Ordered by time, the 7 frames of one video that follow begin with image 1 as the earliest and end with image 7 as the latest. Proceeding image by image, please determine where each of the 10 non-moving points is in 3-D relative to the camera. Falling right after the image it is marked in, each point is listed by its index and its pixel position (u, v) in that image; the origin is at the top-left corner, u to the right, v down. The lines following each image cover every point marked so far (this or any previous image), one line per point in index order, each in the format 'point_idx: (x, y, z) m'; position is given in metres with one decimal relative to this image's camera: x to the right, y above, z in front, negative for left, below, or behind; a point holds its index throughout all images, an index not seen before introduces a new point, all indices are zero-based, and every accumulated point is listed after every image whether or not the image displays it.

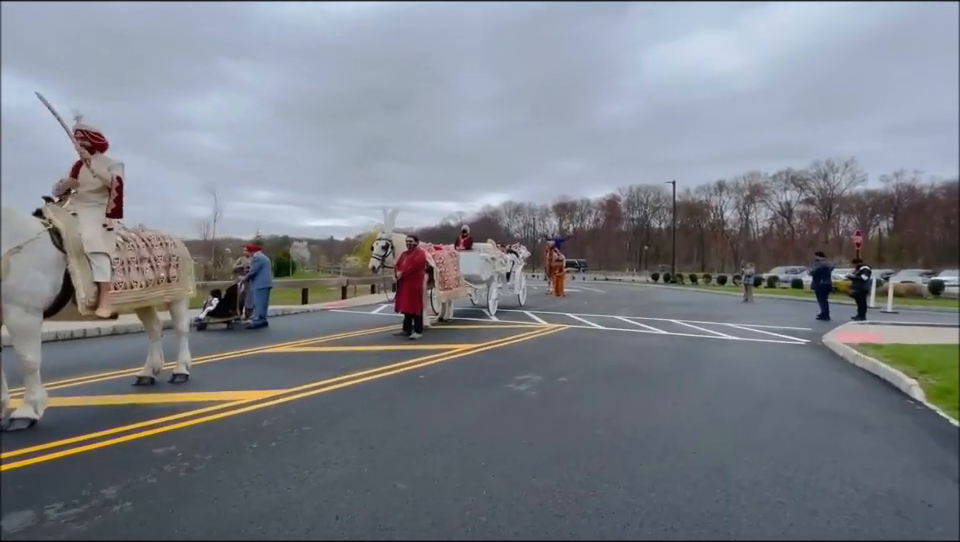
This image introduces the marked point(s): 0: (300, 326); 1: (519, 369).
0: (-5.8, -1.8, +14.2) m
1: (+0.7, -1.7, +7.6) m
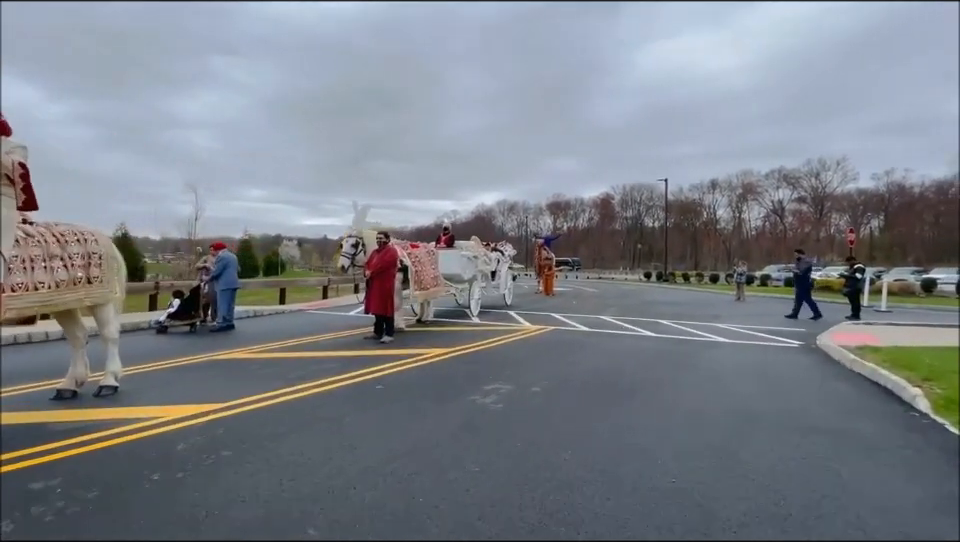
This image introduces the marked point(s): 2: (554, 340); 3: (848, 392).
0: (-6.4, -1.7, +13.5) m
1: (+0.1, -1.7, +7.0) m
2: (+1.8, -1.7, +10.5) m
3: (+5.5, -1.8, +6.5) m
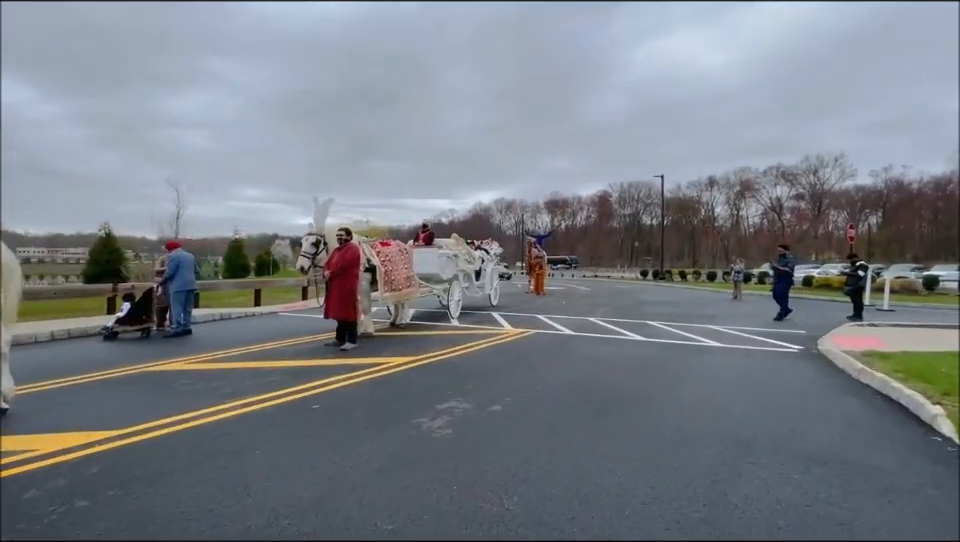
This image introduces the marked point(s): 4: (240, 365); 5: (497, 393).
0: (-7.0, -1.8, +12.6) m
1: (-0.5, -1.7, +6.1) m
2: (+1.2, -1.6, +9.6) m
3: (+4.8, -1.8, +5.7) m
4: (-4.3, -1.7, +8.0) m
5: (+0.2, -1.7, +6.1) m
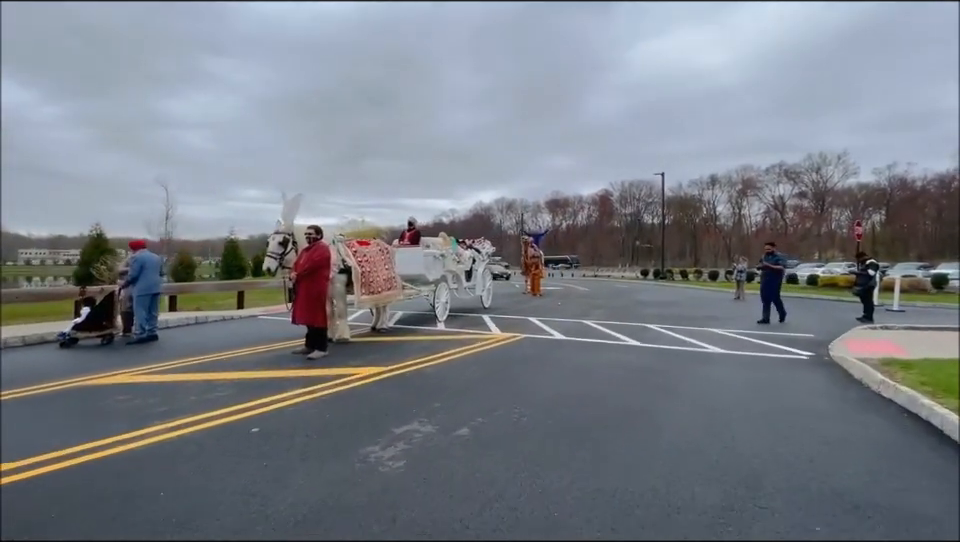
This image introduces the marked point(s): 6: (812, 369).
0: (-7.4, -1.8, +11.9) m
1: (-0.9, -1.7, +5.4) m
2: (+0.8, -1.7, +8.9) m
3: (+4.5, -1.8, +4.9) m
4: (-4.7, -1.7, +7.2) m
5: (-0.1, -1.7, +5.4) m
6: (+5.7, -1.7, +7.6) m
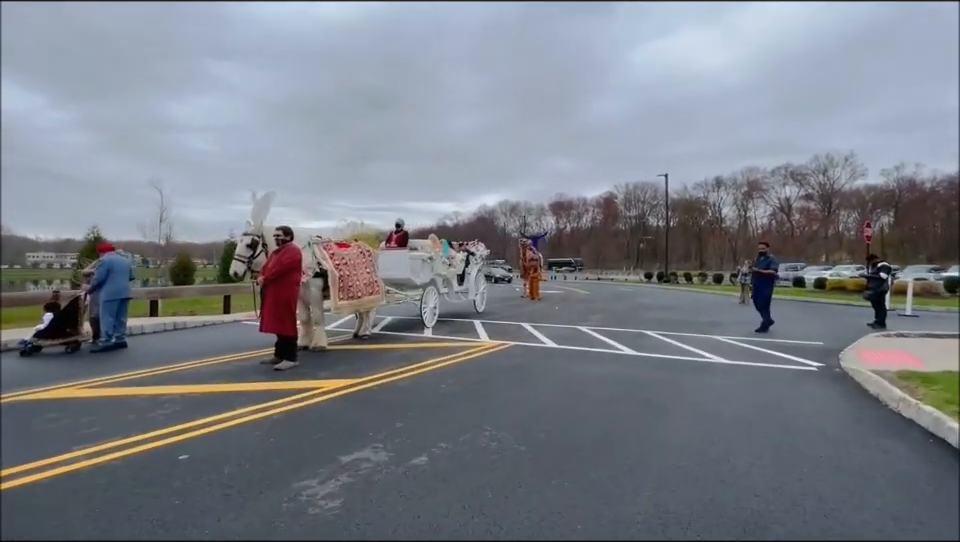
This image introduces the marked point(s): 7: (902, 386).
0: (-7.7, -1.9, +11.3) m
1: (-1.2, -1.8, +4.7) m
2: (+0.4, -1.7, +8.2) m
3: (+4.1, -1.8, +4.3) m
4: (-5.1, -1.8, +6.7) m
5: (-0.5, -1.8, +4.8) m
6: (+5.4, -1.8, +6.9) m
7: (+6.0, -1.6, +6.3) m
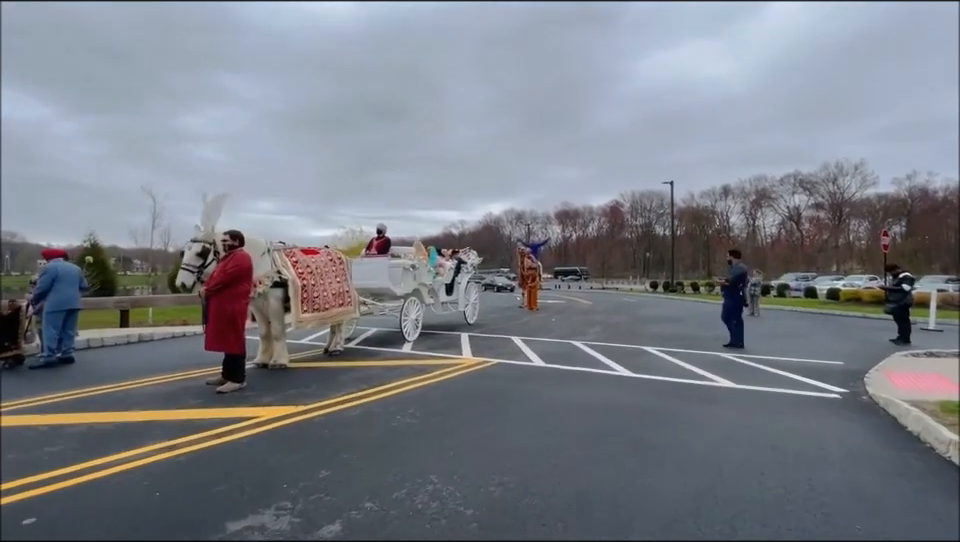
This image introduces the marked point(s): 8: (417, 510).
0: (-8.1, -2.1, +10.5) m
1: (-1.7, -1.9, +3.8) m
2: (0.0, -1.9, +7.3) m
3: (+3.6, -1.9, +3.2) m
4: (-5.5, -1.9, +5.8) m
5: (-1.0, -1.9, +3.8) m
6: (+4.9, -1.9, +5.9) m
7: (+5.5, -1.8, +5.2) m
8: (-0.5, -1.9, +3.5) m
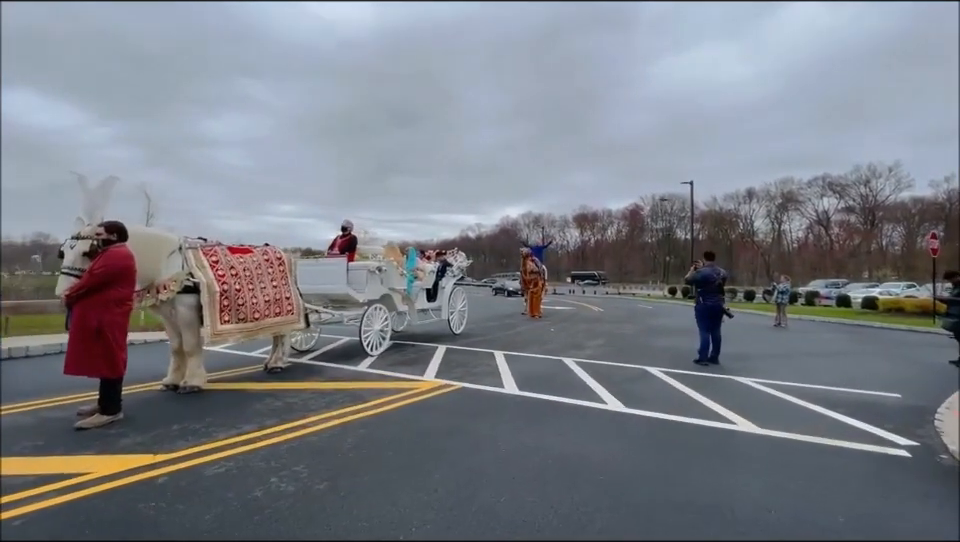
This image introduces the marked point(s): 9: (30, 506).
0: (-8.7, -2.1, +9.1) m
1: (-2.6, -1.9, +2.2) m
2: (-0.8, -2.0, +5.6) m
3: (+2.6, -2.0, +1.4) m
4: (-6.4, -1.9, +4.3) m
5: (-1.9, -1.9, +2.2) m
6: (+4.1, -2.0, +4.0) m
7: (+4.6, -1.8, +3.3) m
8: (-1.4, -1.9, +1.8) m
9: (-3.7, -1.9, +3.6) m
